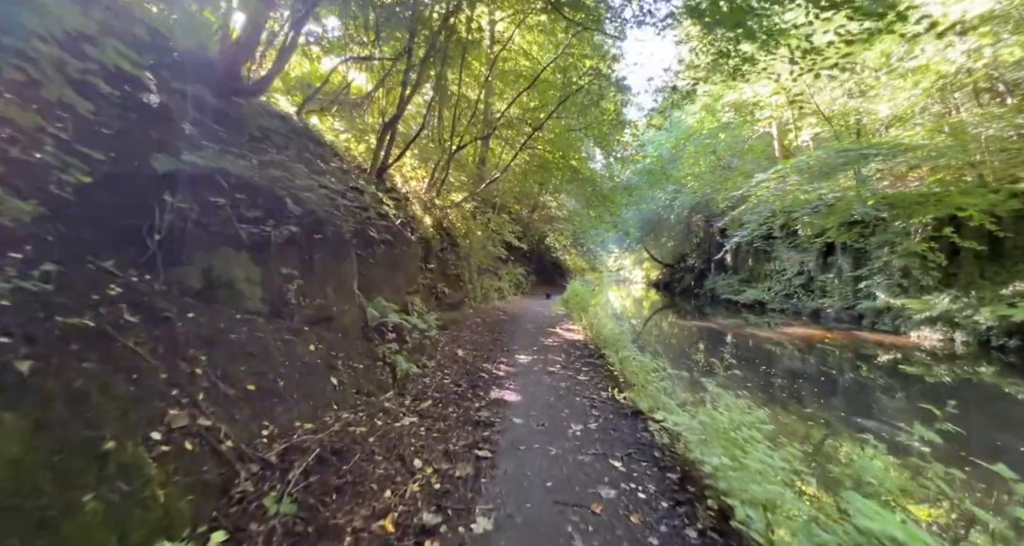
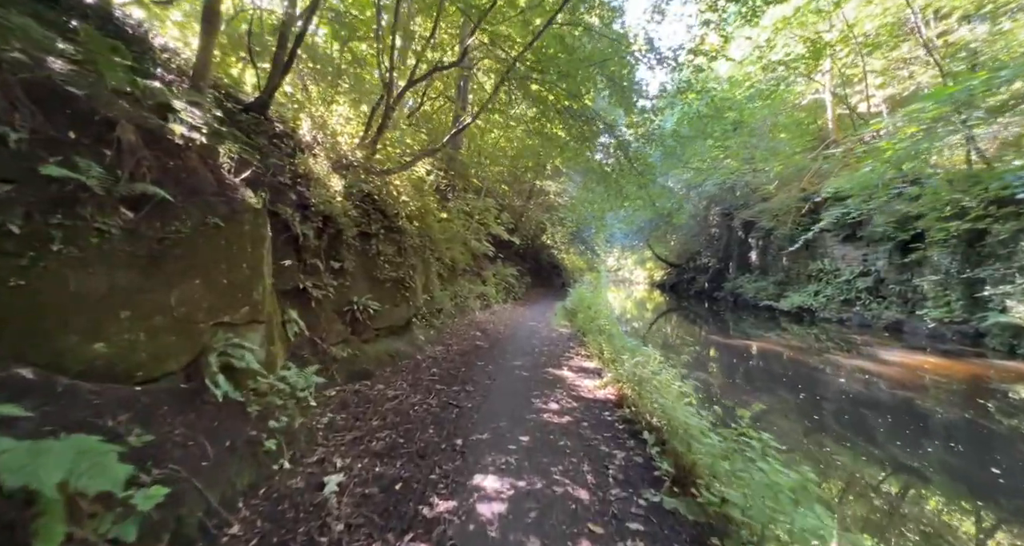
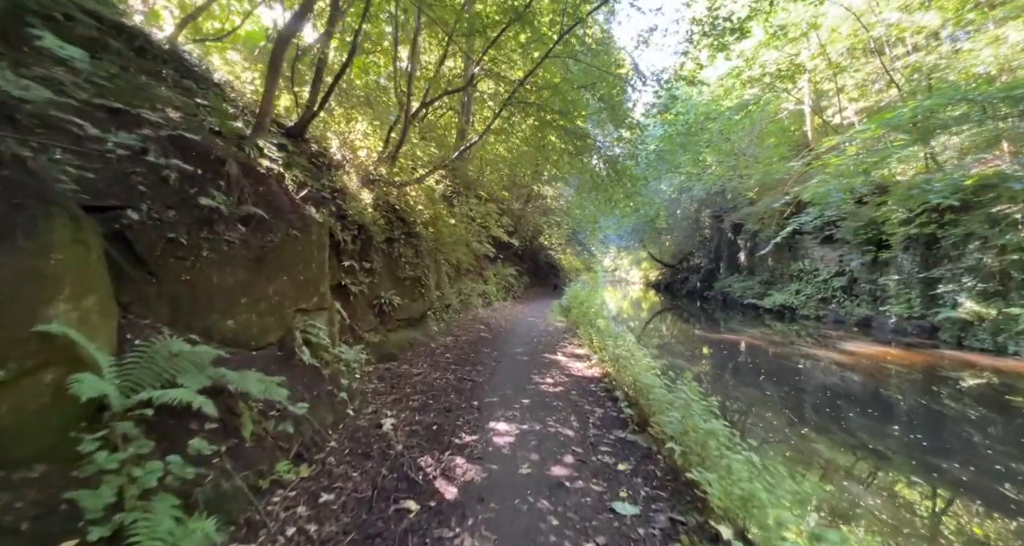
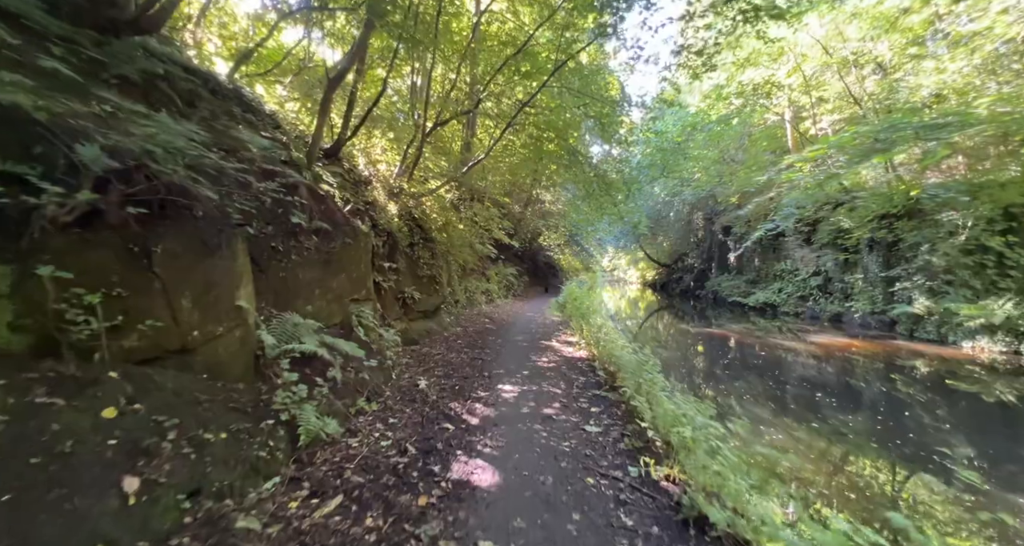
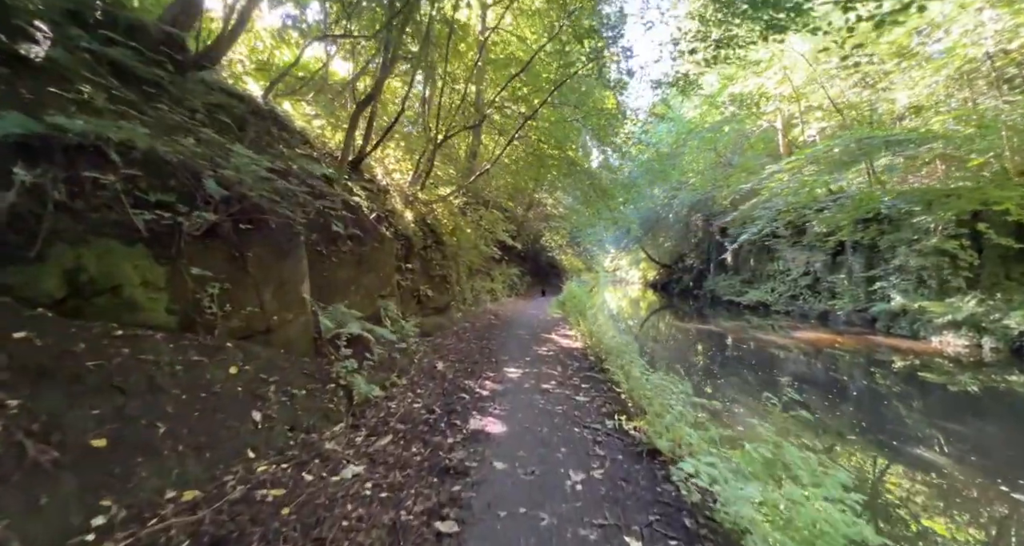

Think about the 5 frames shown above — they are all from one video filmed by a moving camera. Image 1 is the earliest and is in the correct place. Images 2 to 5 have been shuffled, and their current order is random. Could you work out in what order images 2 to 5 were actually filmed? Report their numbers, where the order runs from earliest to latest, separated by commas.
5, 4, 3, 2
